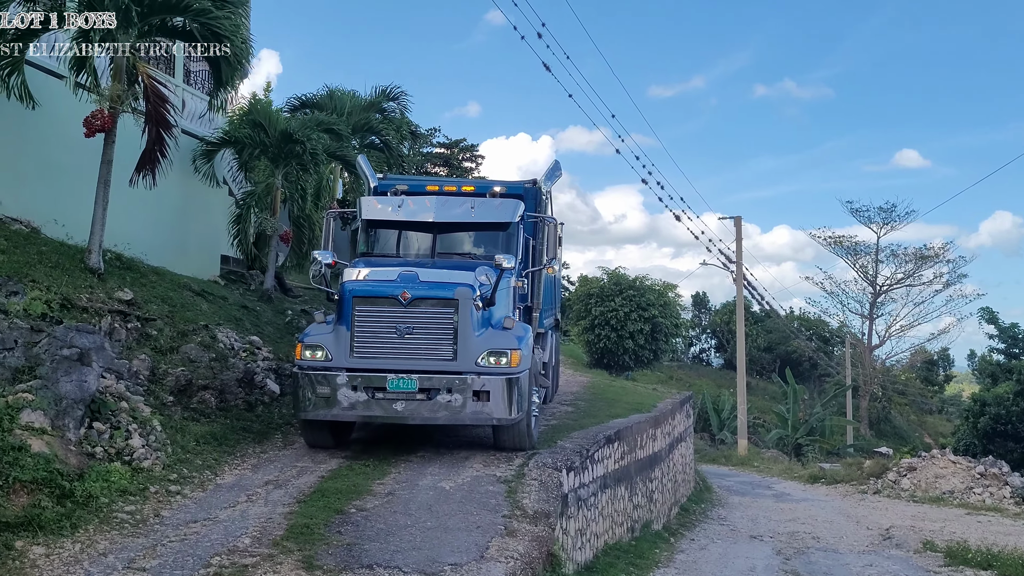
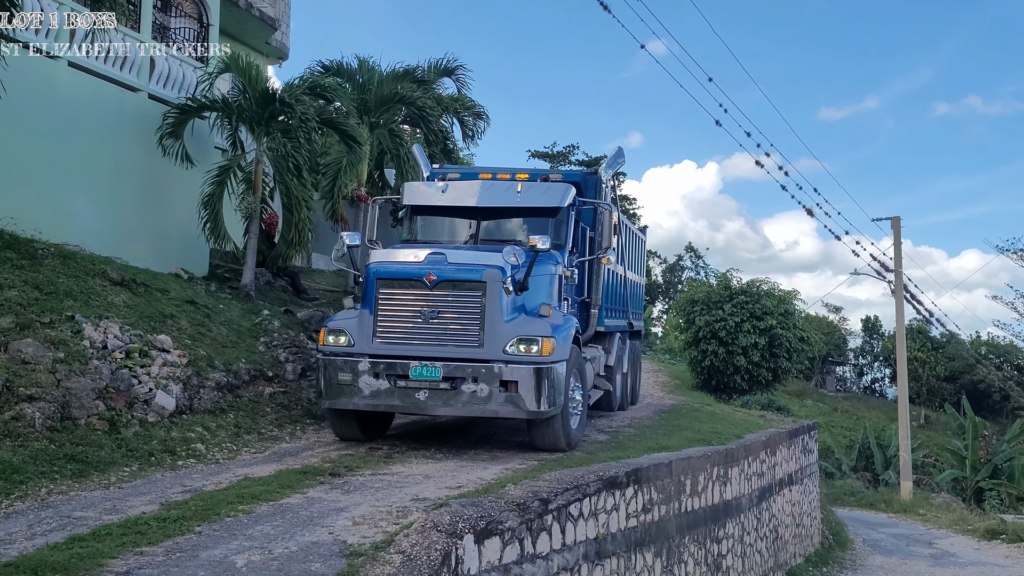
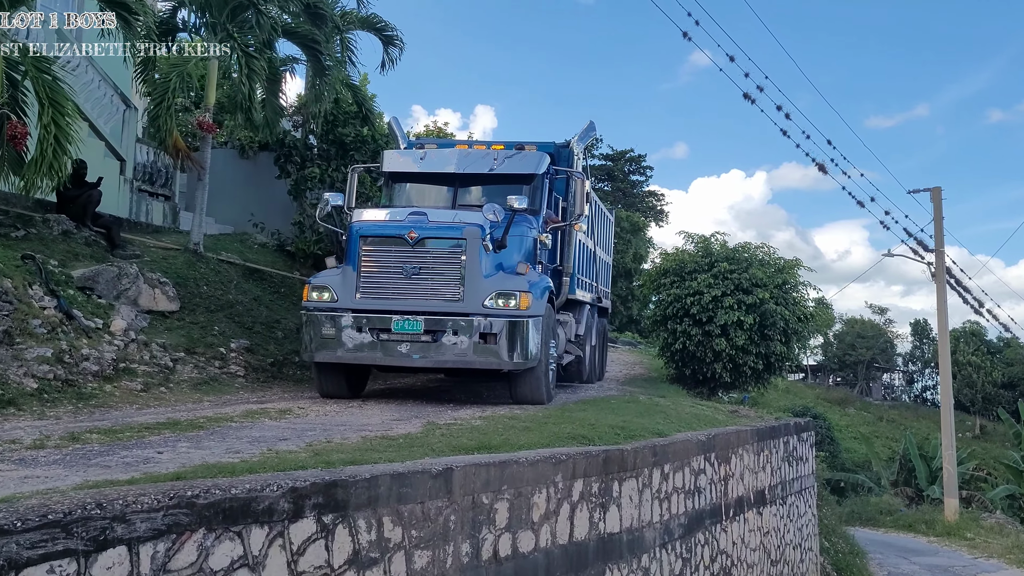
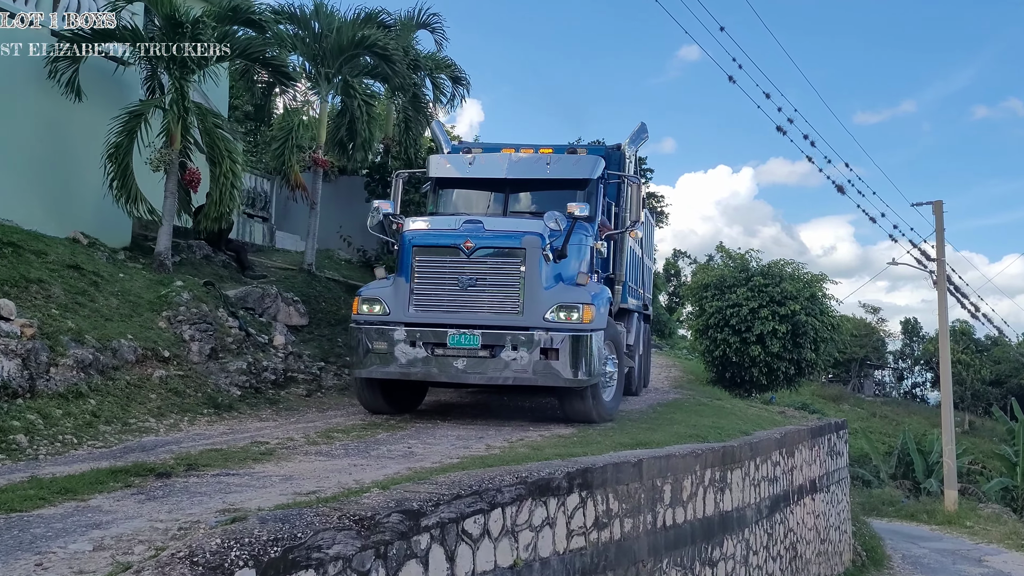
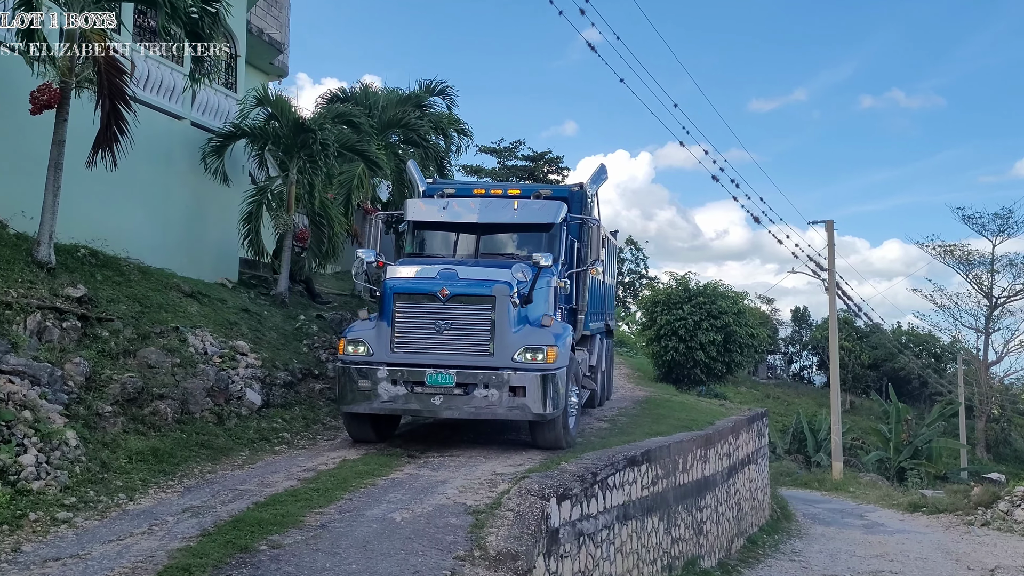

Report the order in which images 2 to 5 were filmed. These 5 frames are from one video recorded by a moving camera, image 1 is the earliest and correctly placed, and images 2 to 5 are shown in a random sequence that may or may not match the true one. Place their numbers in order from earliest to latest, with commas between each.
5, 2, 4, 3
